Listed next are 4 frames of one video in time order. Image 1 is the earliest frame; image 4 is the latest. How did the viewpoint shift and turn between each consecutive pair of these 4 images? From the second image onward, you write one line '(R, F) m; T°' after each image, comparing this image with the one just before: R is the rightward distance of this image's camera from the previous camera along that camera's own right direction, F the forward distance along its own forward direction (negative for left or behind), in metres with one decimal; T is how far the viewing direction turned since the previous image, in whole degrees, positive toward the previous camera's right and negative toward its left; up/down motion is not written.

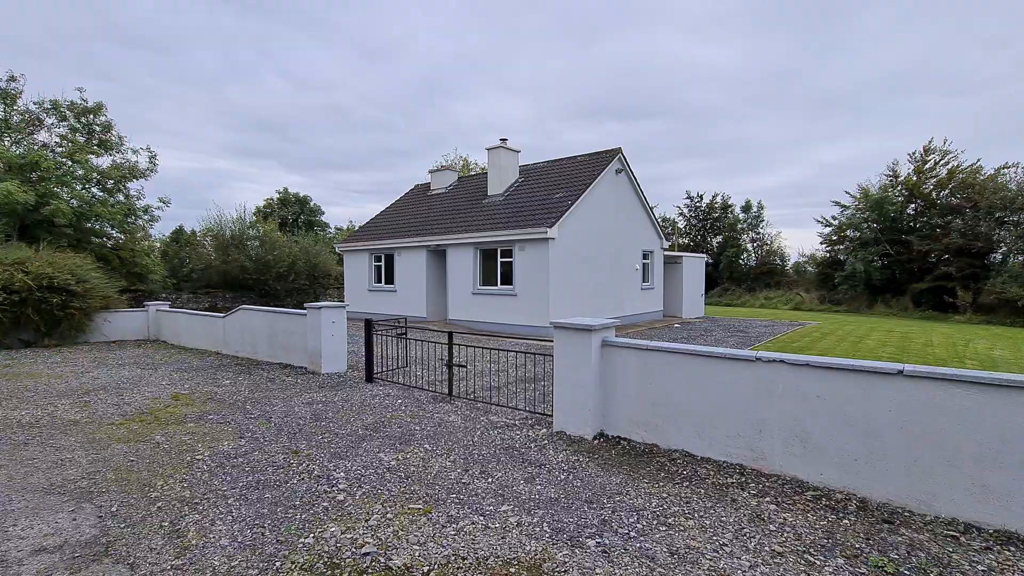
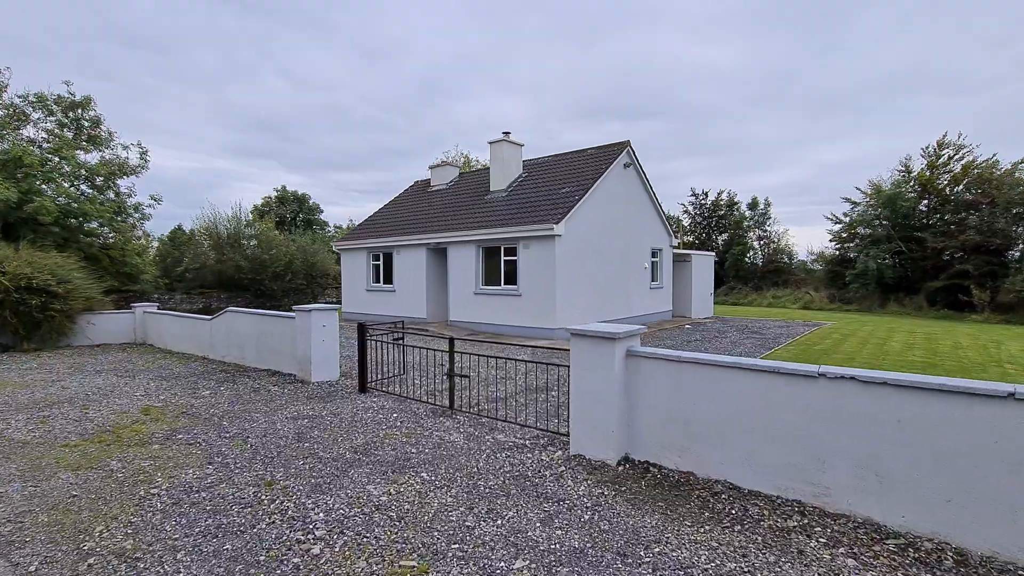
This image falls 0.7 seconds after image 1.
(-0.1, +0.6) m; 0°
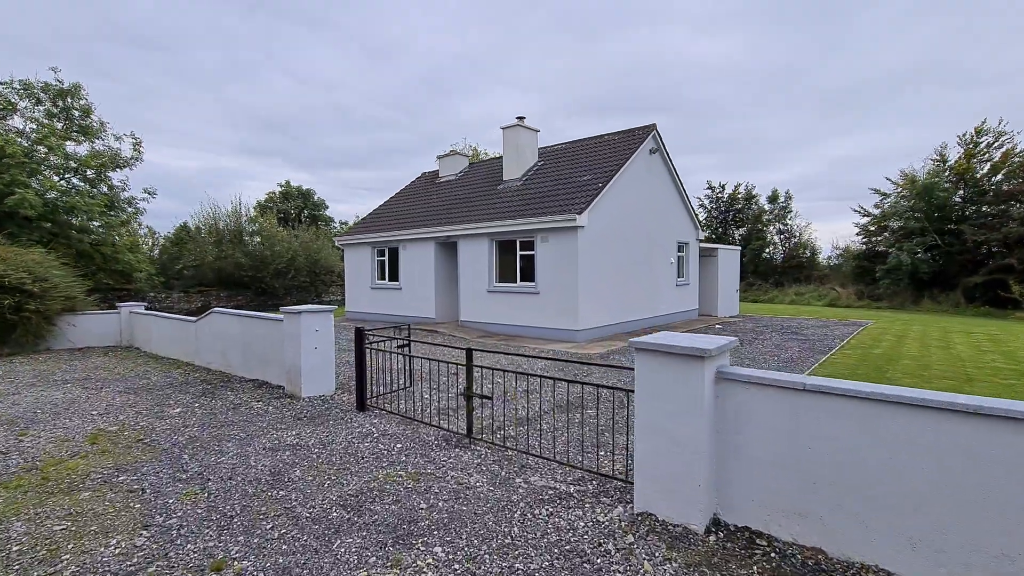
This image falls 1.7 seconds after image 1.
(-0.2, +1.0) m; -1°
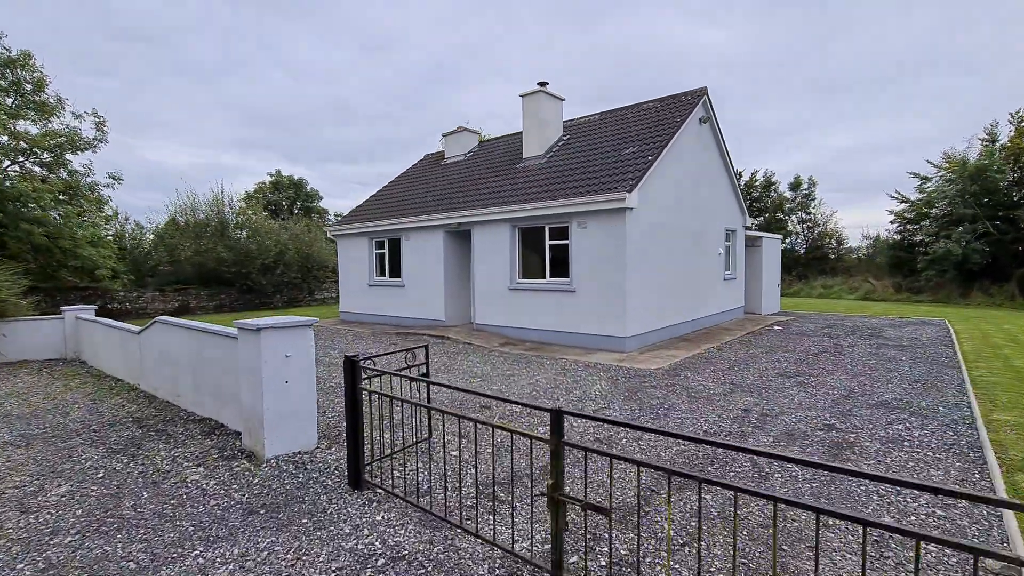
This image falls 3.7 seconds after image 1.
(-0.5, +1.9) m; 0°
